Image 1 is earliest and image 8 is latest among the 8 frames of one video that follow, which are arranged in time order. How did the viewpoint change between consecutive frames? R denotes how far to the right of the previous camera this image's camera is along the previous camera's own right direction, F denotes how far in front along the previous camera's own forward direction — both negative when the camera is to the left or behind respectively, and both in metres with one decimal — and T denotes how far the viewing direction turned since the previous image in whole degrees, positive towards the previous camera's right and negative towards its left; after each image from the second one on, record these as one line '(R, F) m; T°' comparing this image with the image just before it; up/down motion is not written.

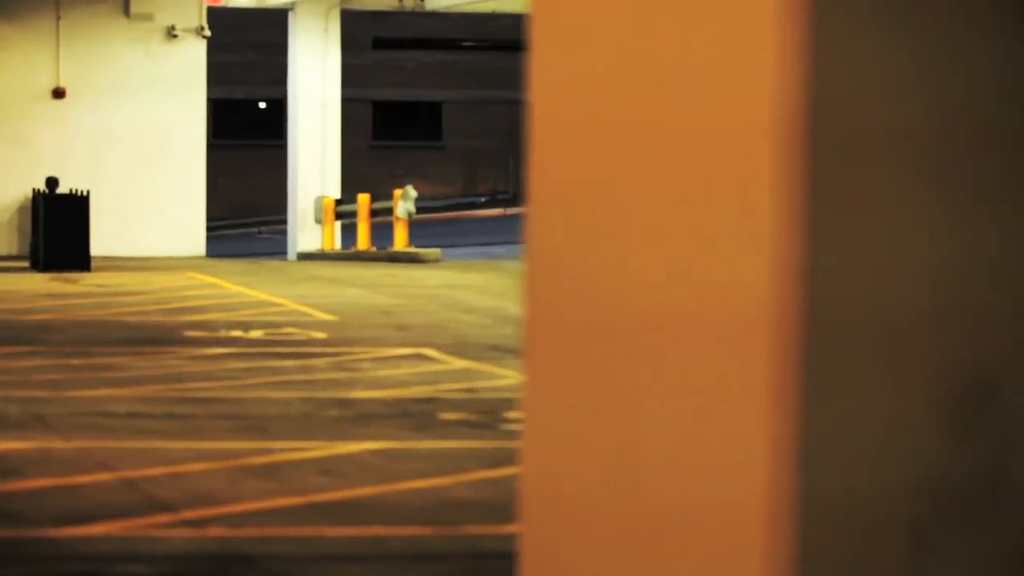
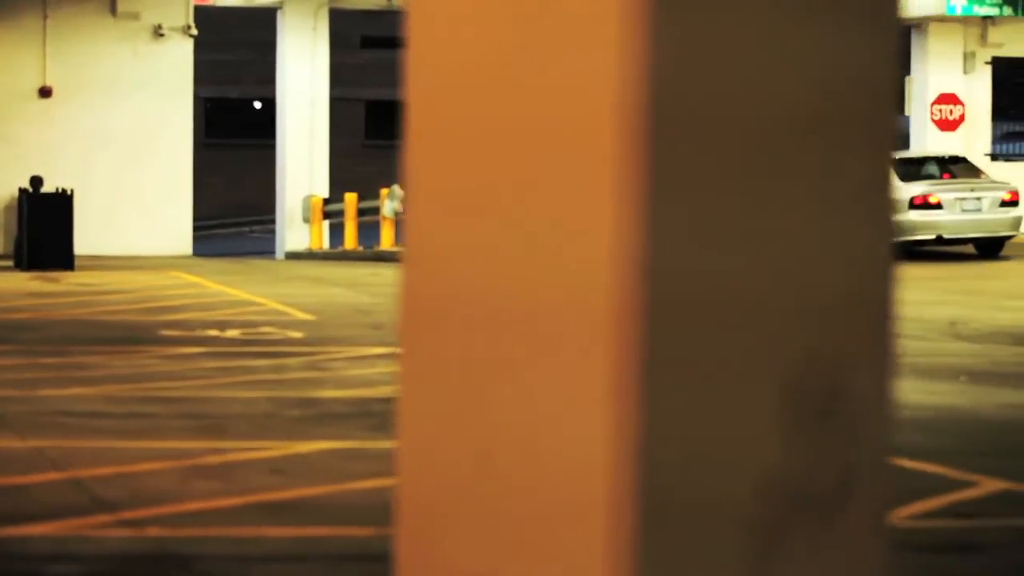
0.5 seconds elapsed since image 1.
(+0.3, 0.0) m; 0°
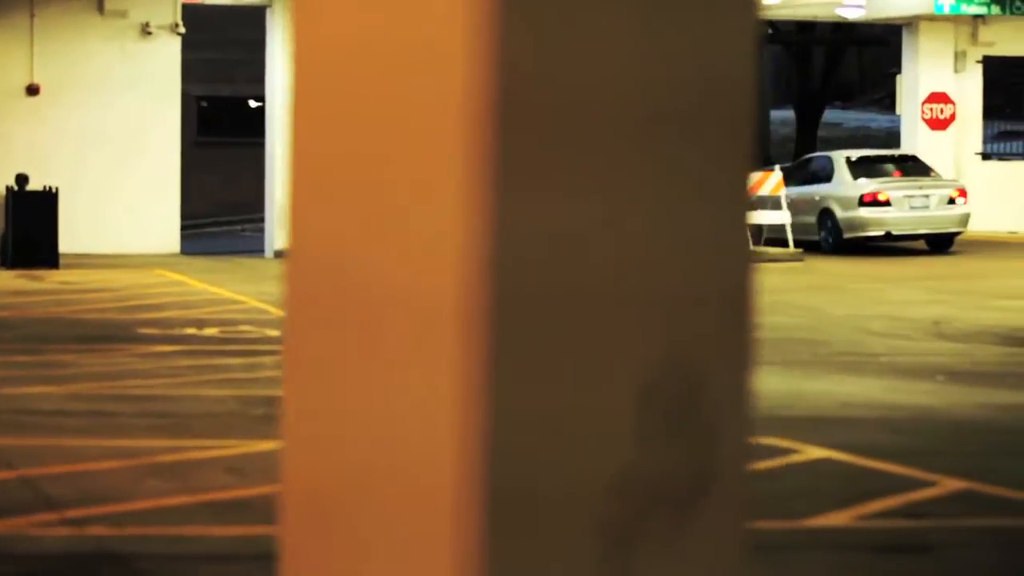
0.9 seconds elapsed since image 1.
(+0.2, 0.0) m; 0°
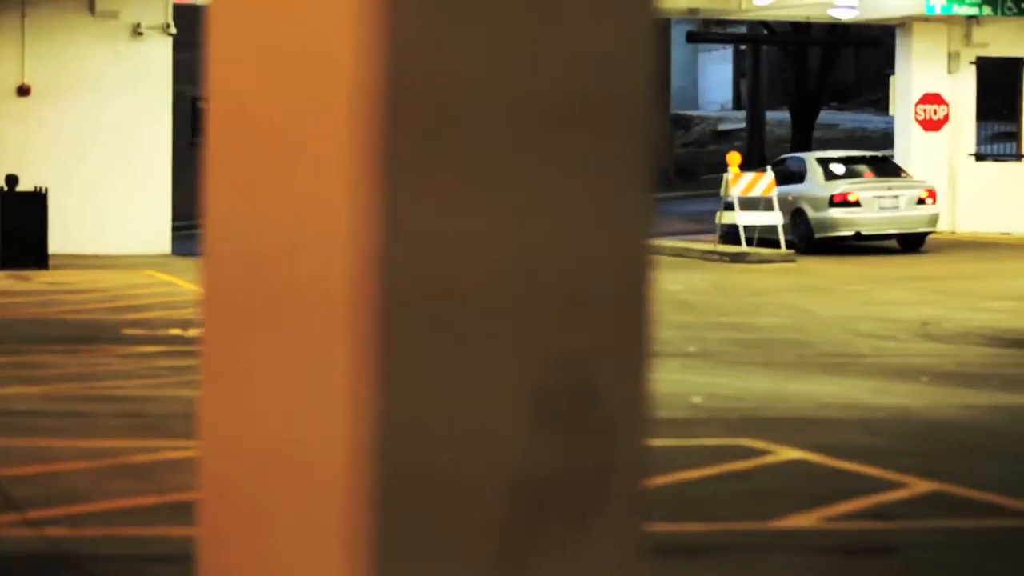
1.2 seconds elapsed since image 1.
(+0.2, 0.0) m; 0°
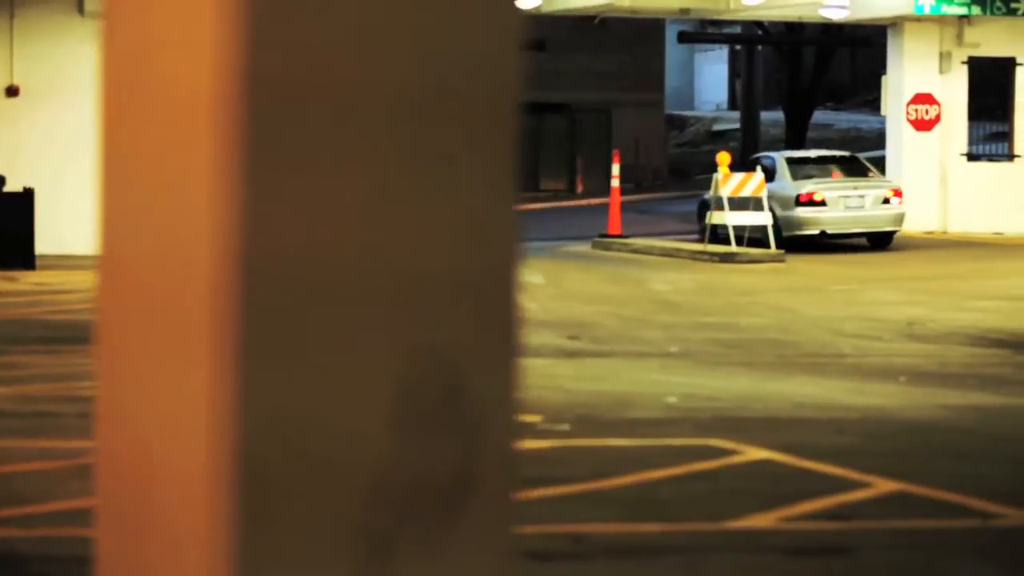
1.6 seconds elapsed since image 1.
(+0.2, 0.0) m; 0°
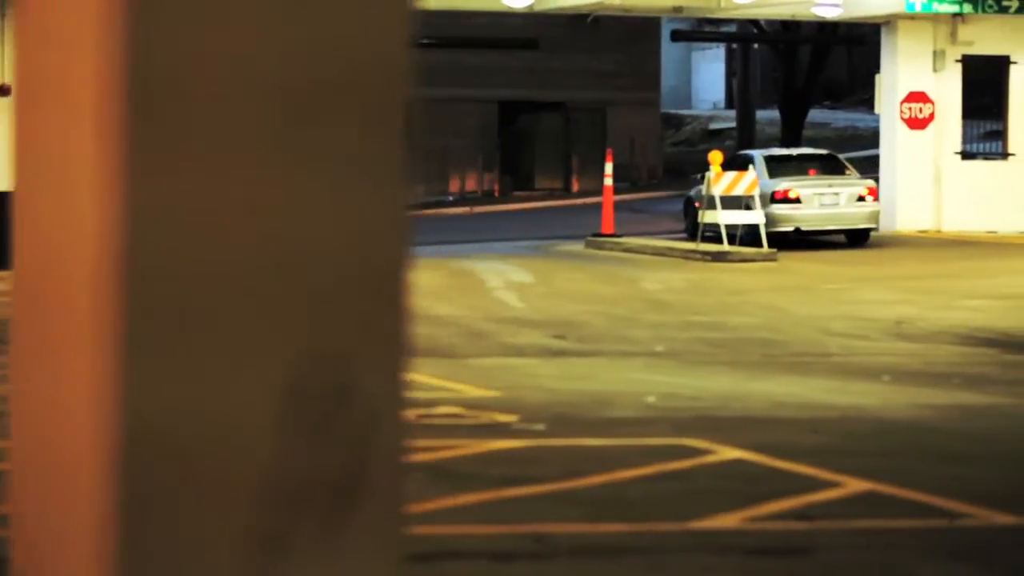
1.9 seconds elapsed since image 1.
(+0.2, 0.0) m; 0°
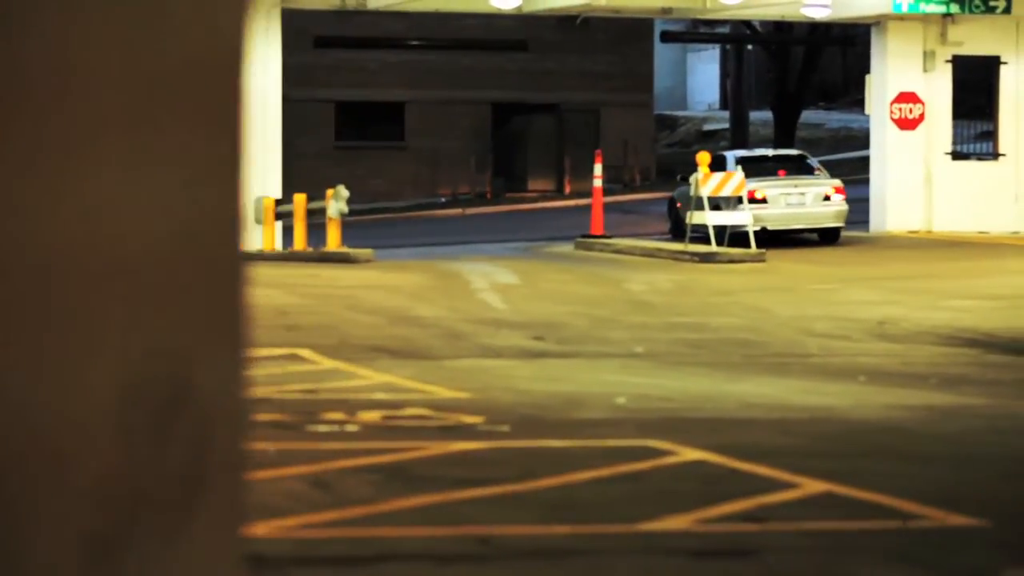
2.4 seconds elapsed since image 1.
(+0.3, 0.0) m; 0°
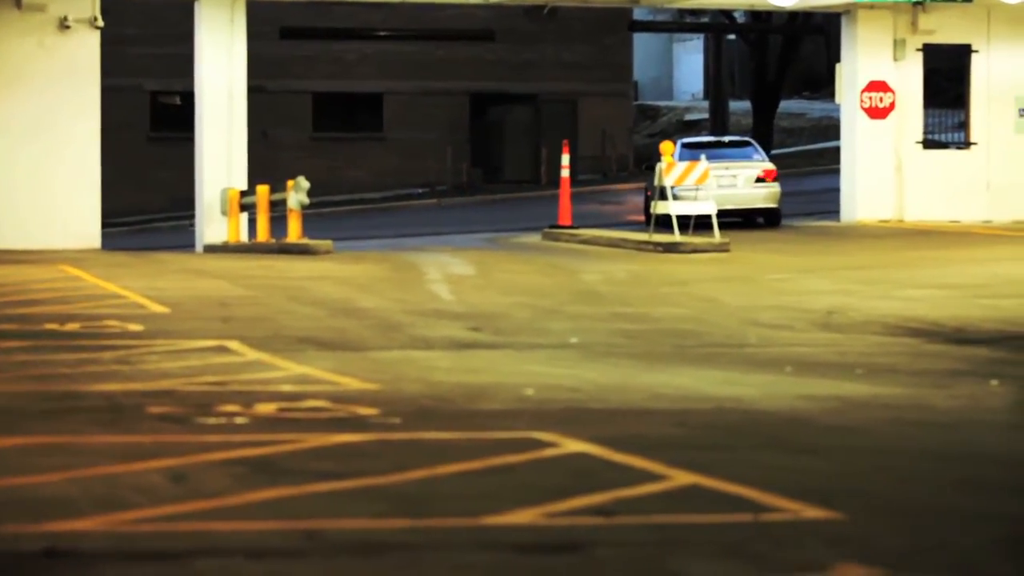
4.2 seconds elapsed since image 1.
(+0.7, +0.1) m; 0°
